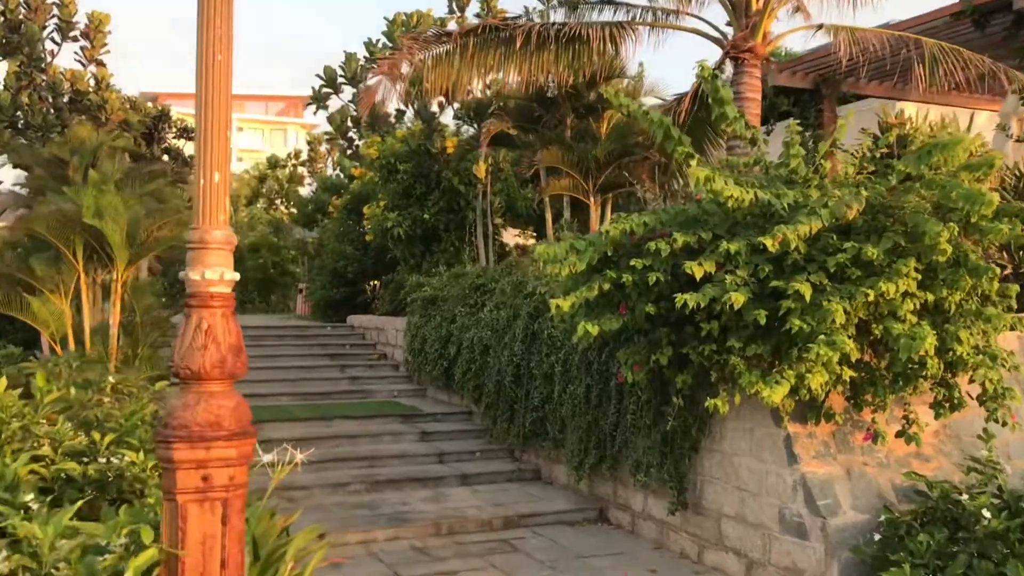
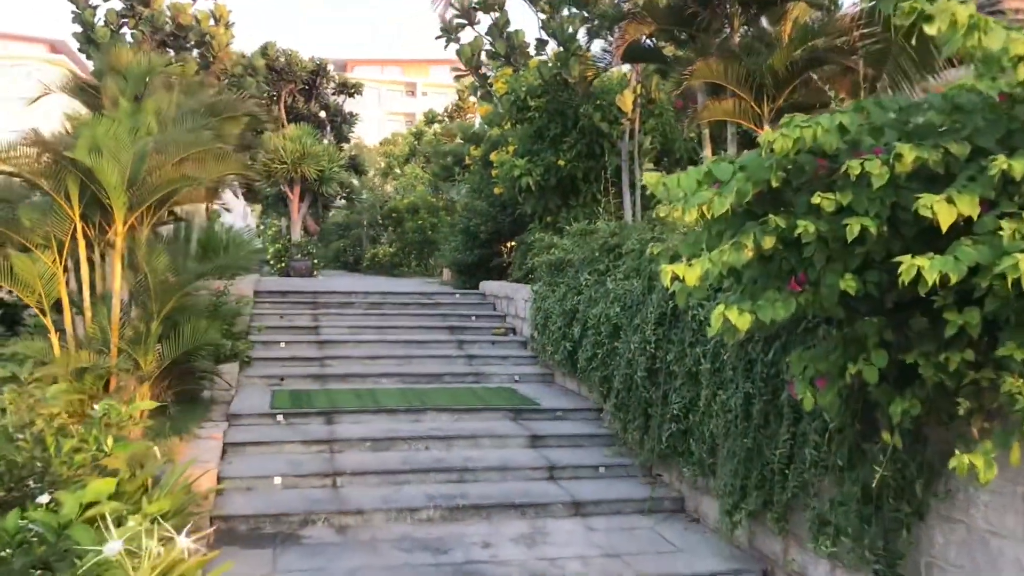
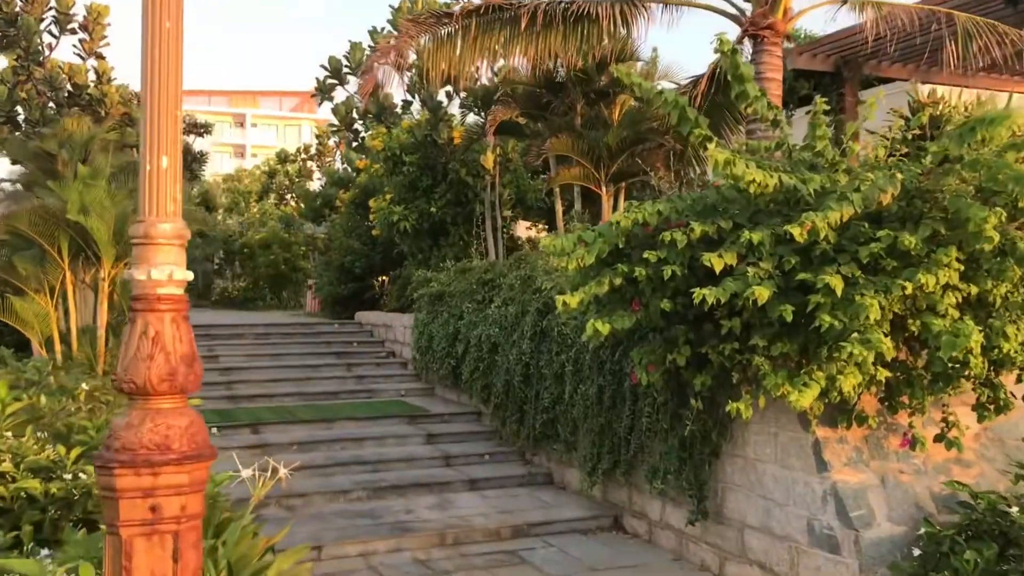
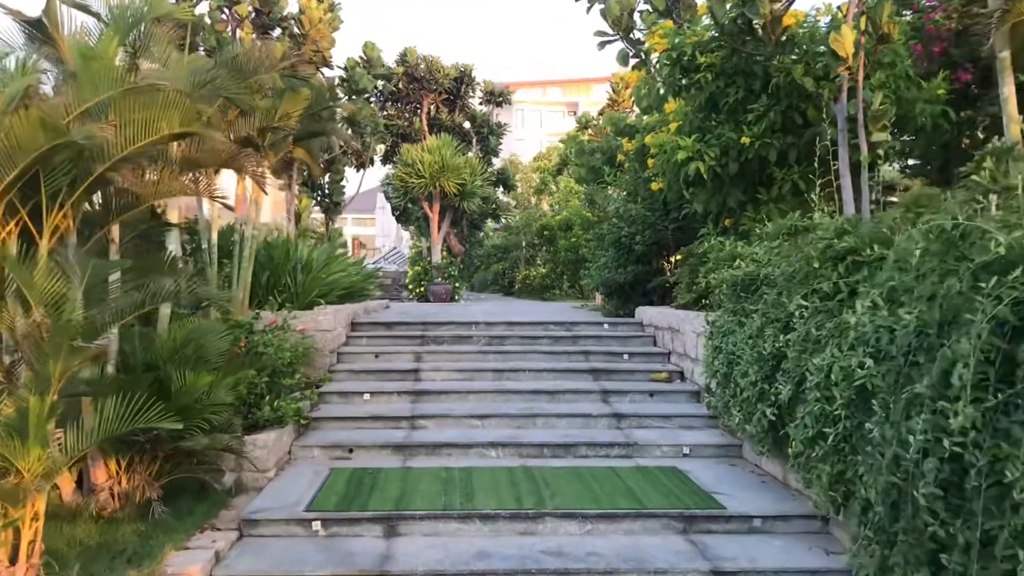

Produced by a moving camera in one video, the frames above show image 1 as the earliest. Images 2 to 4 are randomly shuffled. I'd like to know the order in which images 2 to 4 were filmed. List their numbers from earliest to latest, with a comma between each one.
3, 2, 4
